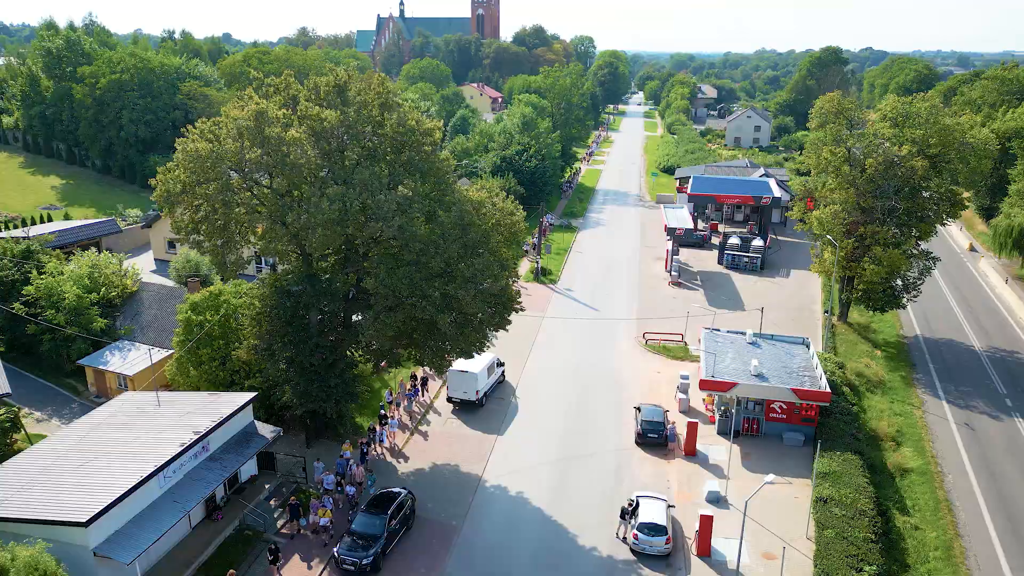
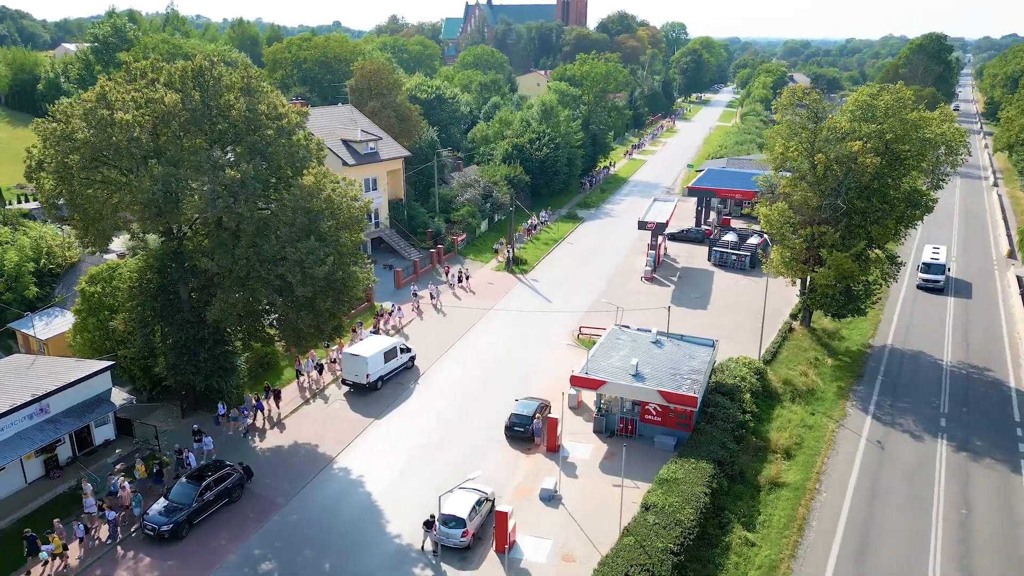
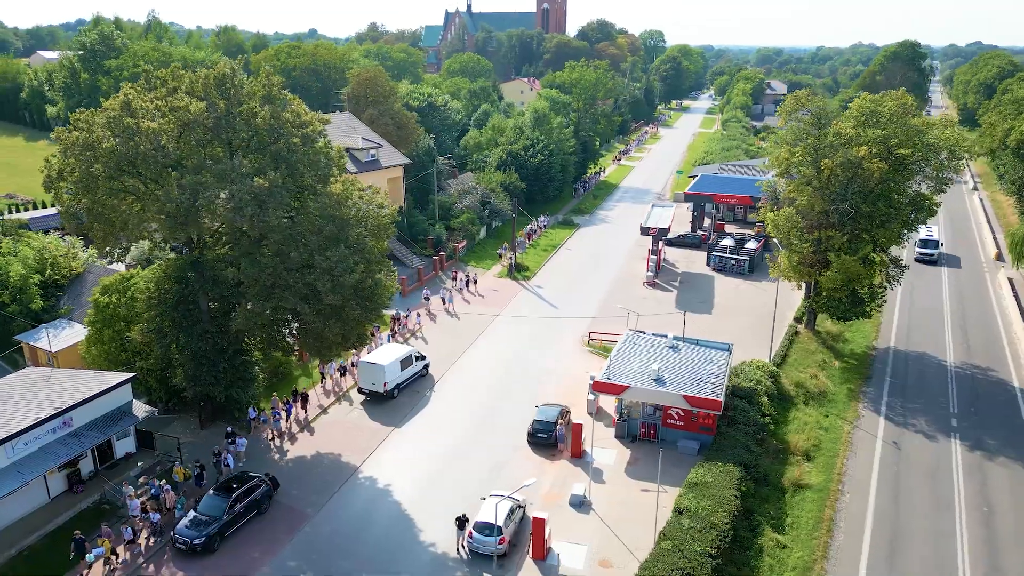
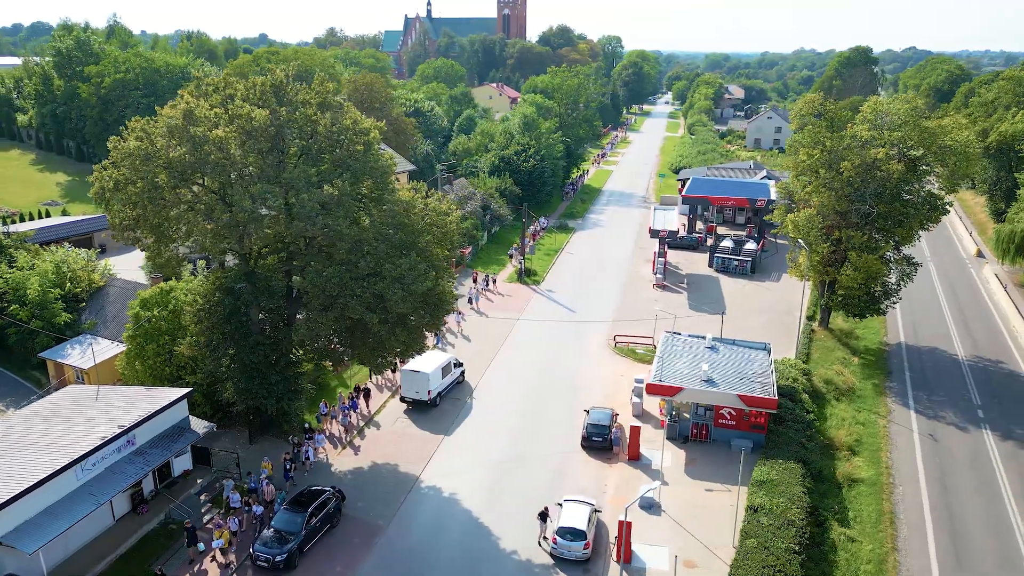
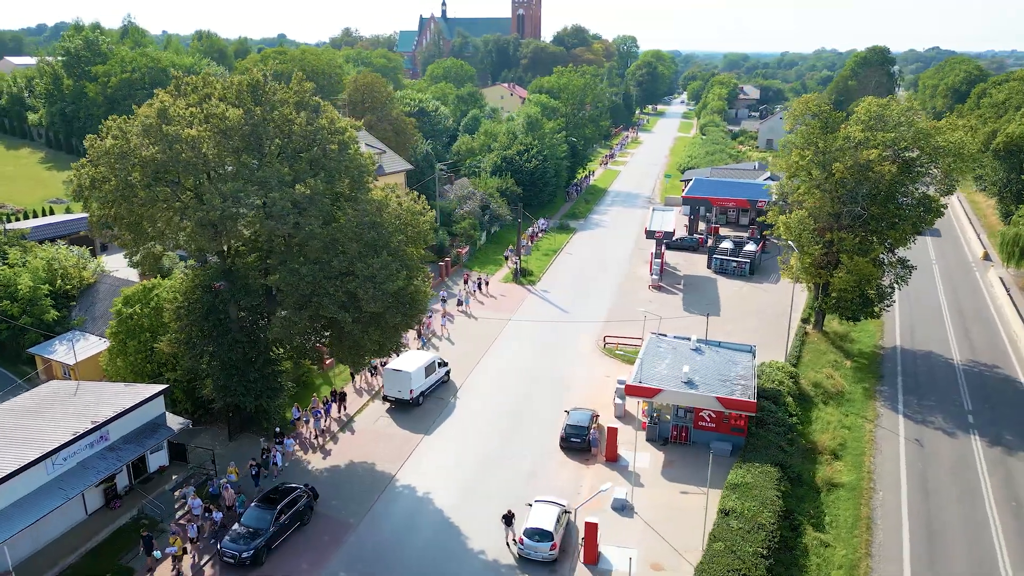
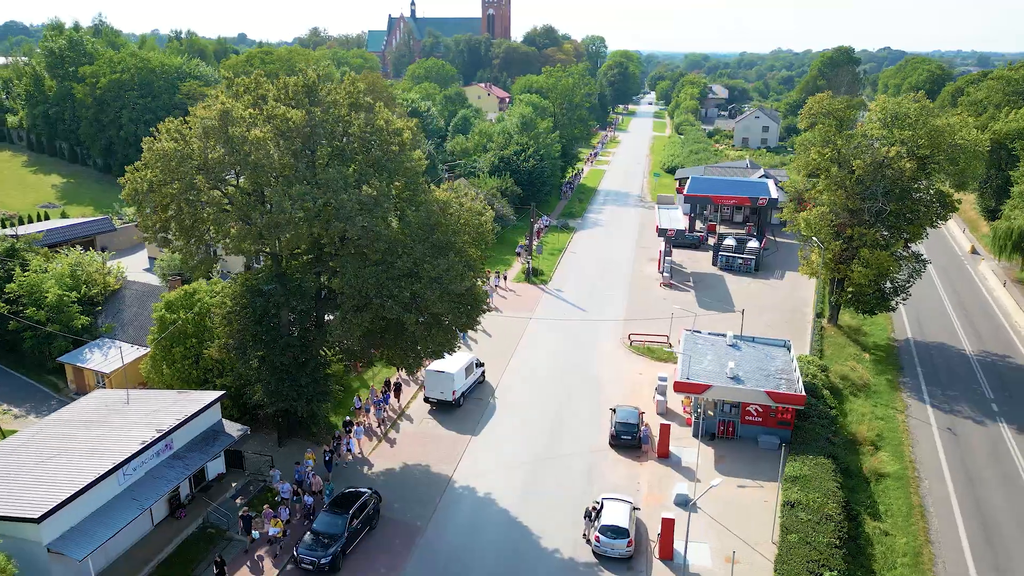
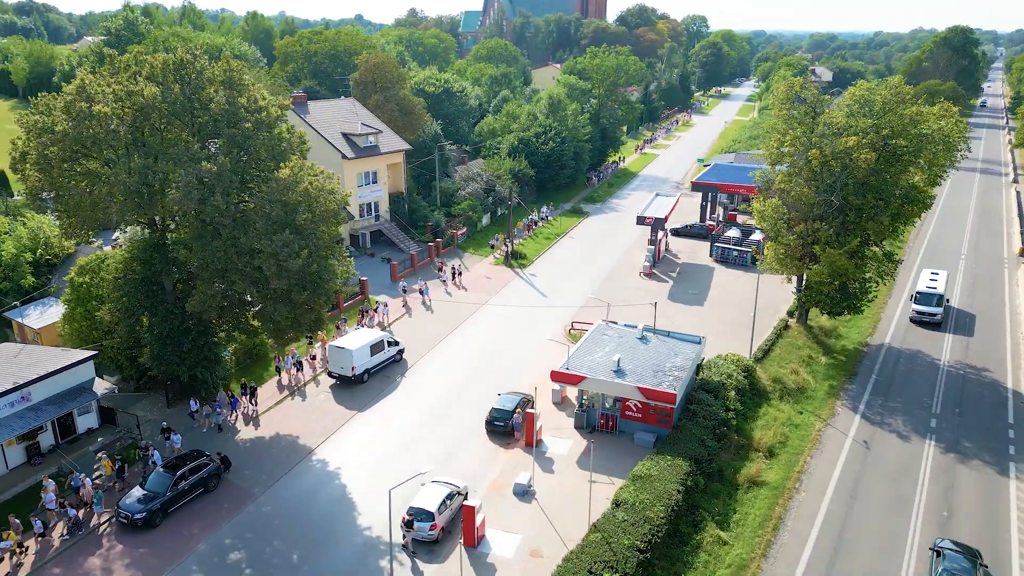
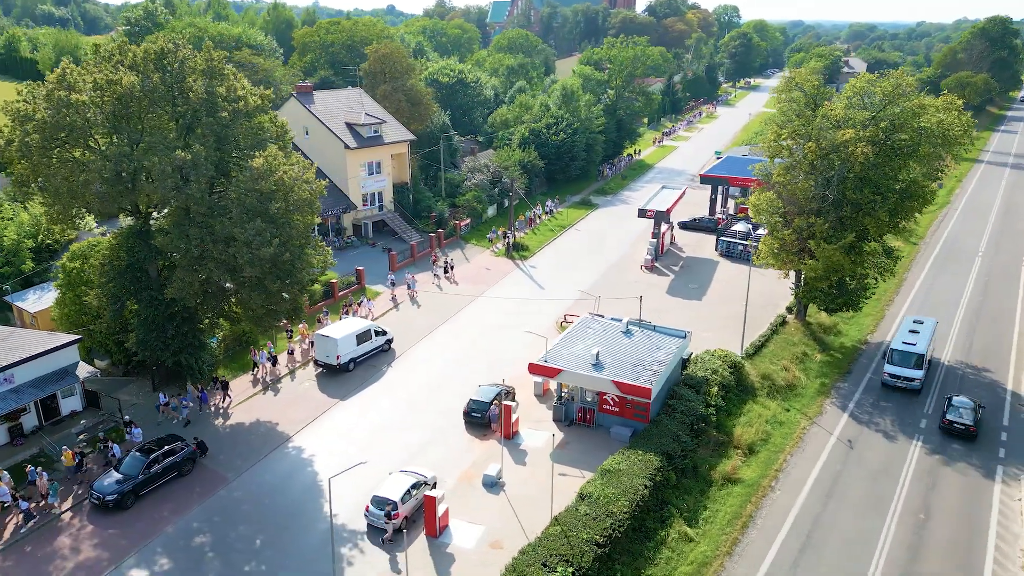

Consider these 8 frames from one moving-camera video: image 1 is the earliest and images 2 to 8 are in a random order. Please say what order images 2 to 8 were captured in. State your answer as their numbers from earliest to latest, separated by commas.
6, 4, 5, 3, 2, 7, 8
